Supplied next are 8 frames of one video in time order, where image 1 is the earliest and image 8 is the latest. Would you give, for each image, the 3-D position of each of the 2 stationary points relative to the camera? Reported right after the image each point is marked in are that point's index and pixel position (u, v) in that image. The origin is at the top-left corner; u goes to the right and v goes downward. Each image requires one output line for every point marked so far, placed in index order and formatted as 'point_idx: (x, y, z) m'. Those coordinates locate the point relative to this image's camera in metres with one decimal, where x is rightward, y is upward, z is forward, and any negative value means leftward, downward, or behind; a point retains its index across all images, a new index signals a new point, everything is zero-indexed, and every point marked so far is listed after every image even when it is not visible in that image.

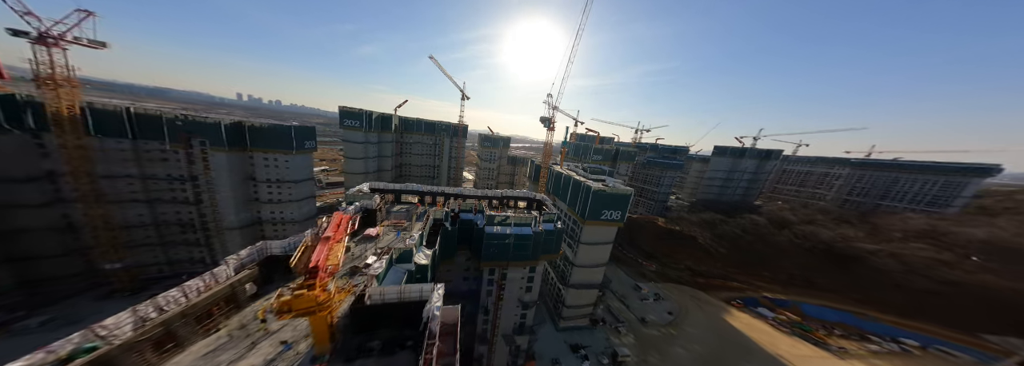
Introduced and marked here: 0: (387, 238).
0: (-10.6, -4.5, +18.3) m
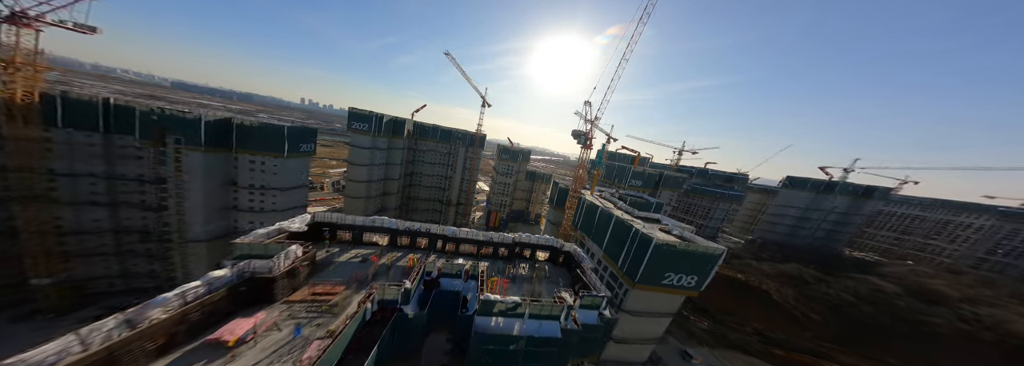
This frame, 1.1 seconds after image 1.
0: (-10.7, -7.0, +9.5) m
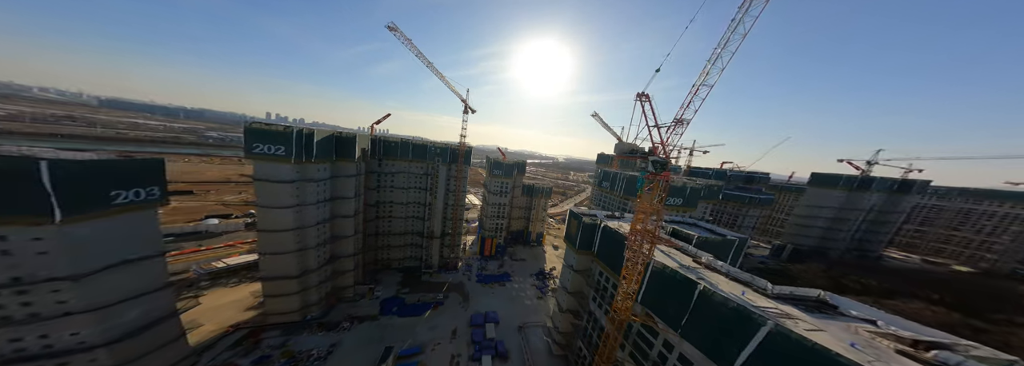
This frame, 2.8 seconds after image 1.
0: (-7.2, -12.4, -8.2) m
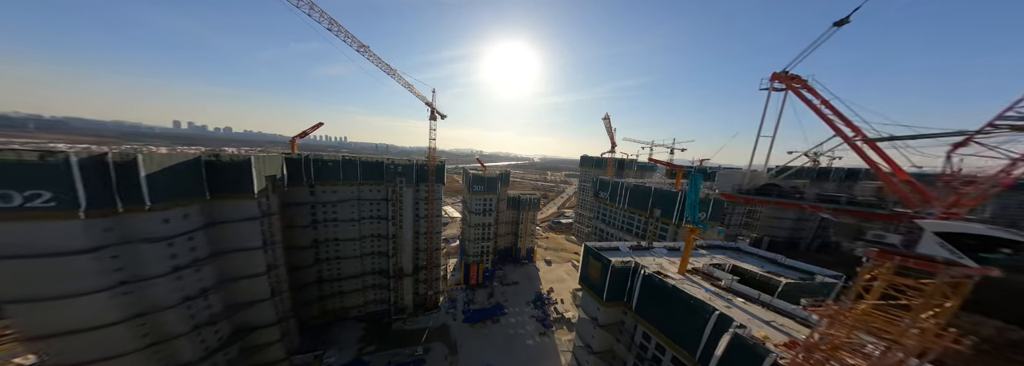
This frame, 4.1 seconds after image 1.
0: (+0.5, -16.5, -20.4) m
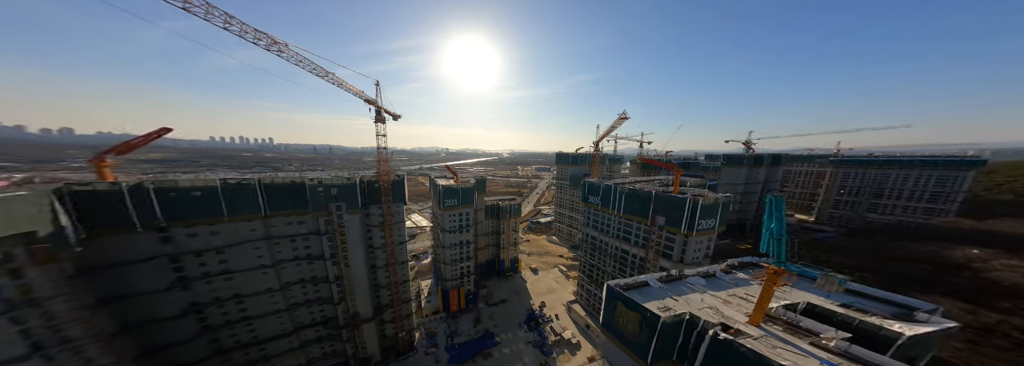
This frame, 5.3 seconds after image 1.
0: (+10.6, -20.6, -28.9) m
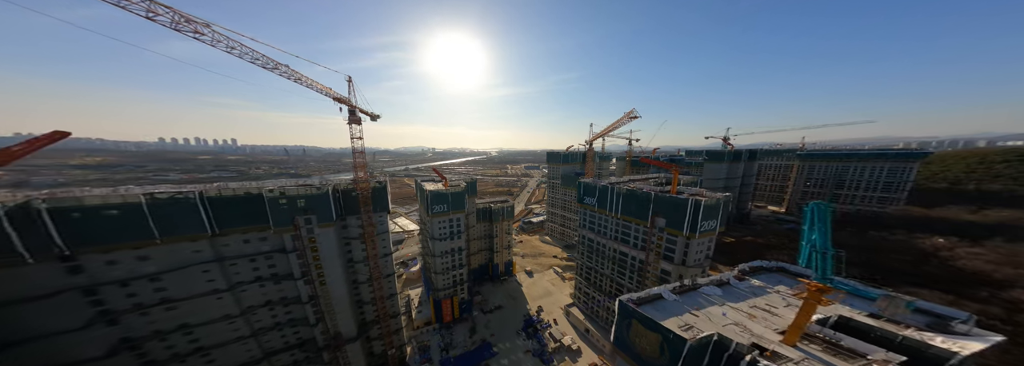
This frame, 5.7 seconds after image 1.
0: (+14.4, -21.6, -31.4) m
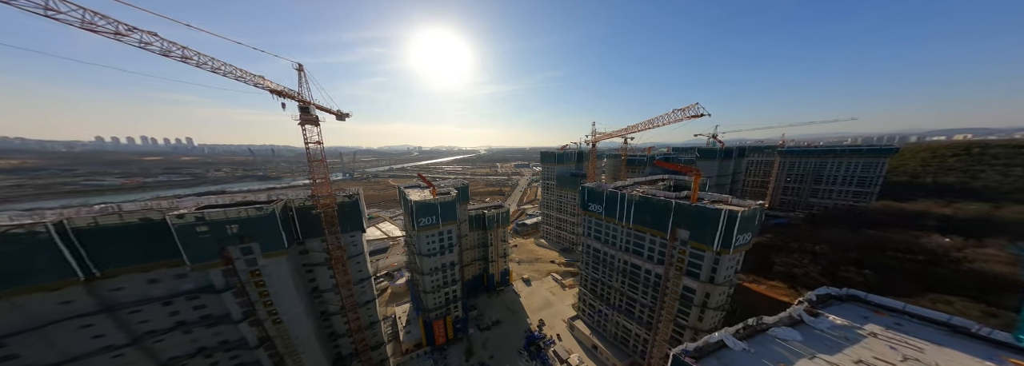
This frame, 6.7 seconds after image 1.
0: (+19.0, -23.5, -37.6) m
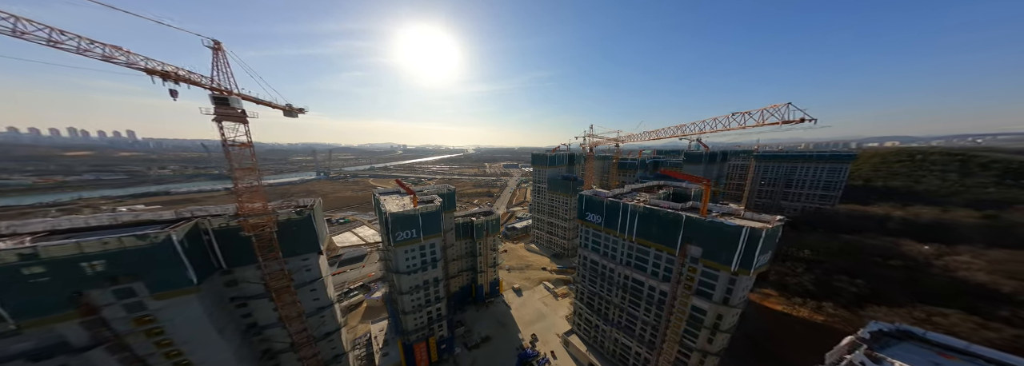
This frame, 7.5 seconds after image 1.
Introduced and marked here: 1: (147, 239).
0: (+22.7, -25.2, -41.8) m
1: (-27.0, -3.8, +16.7) m
